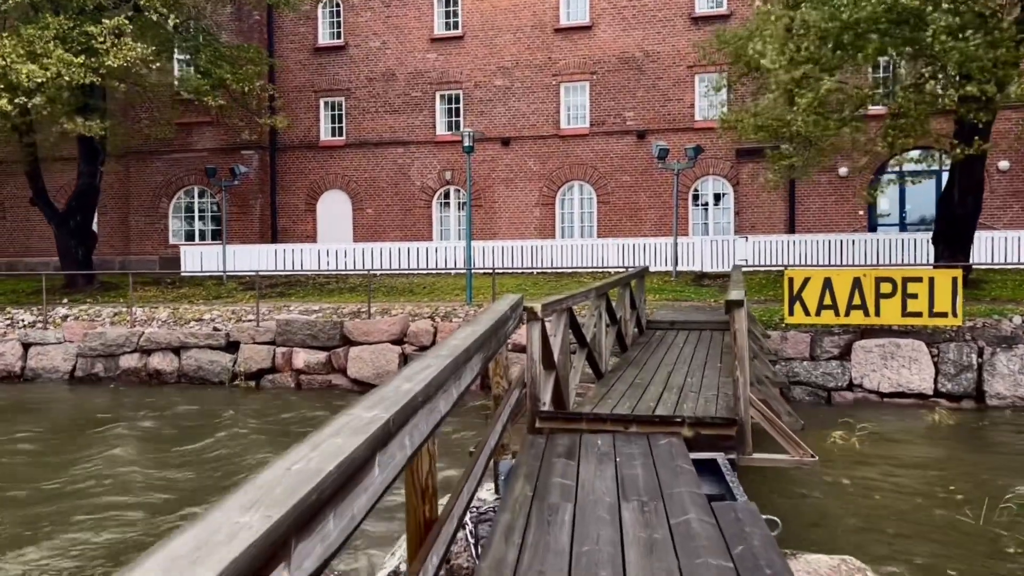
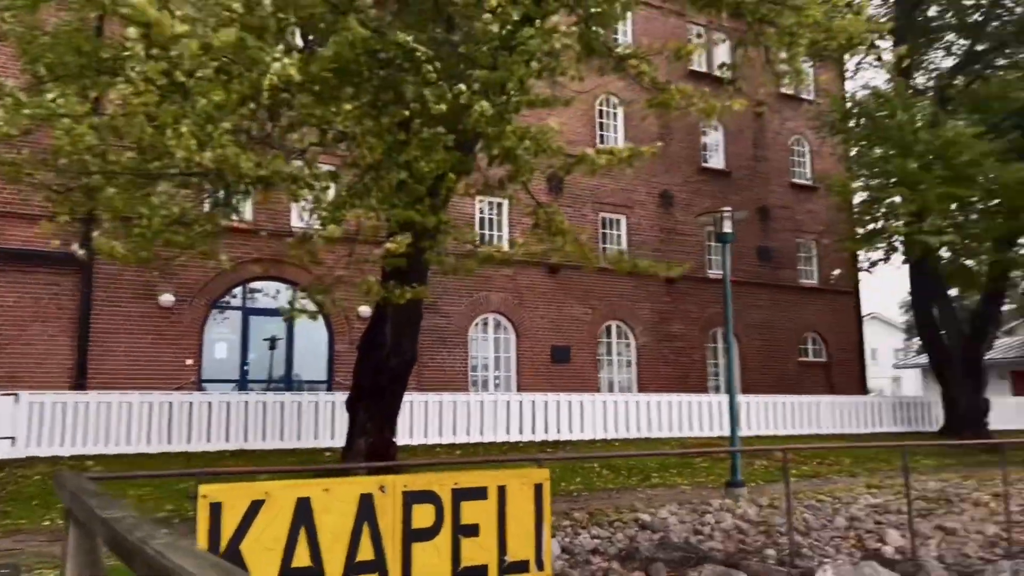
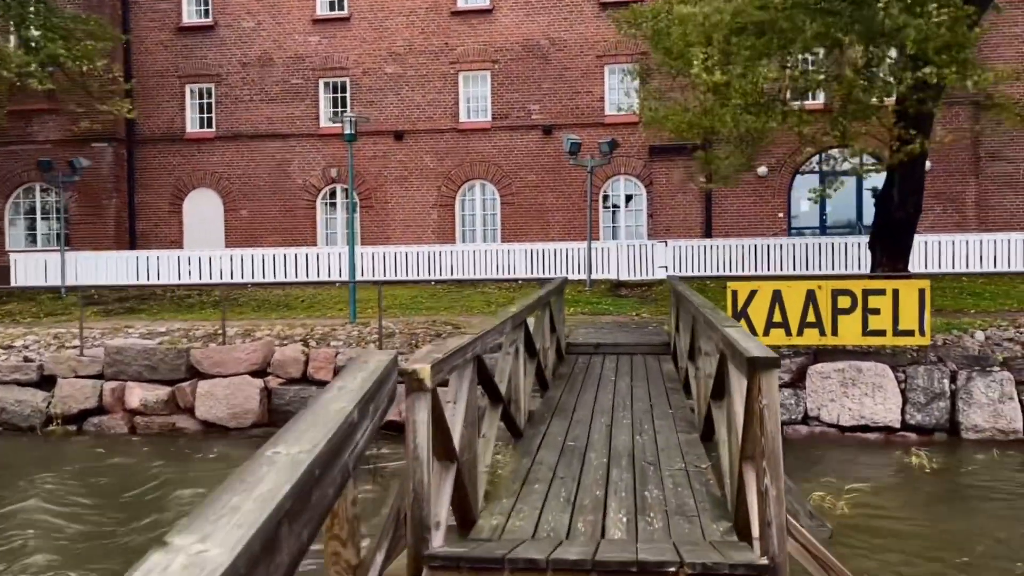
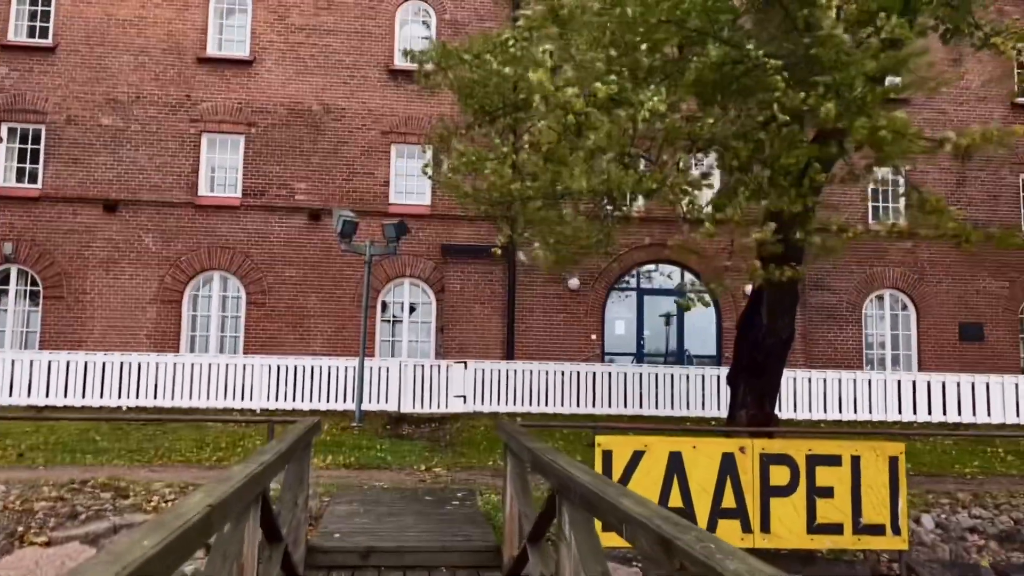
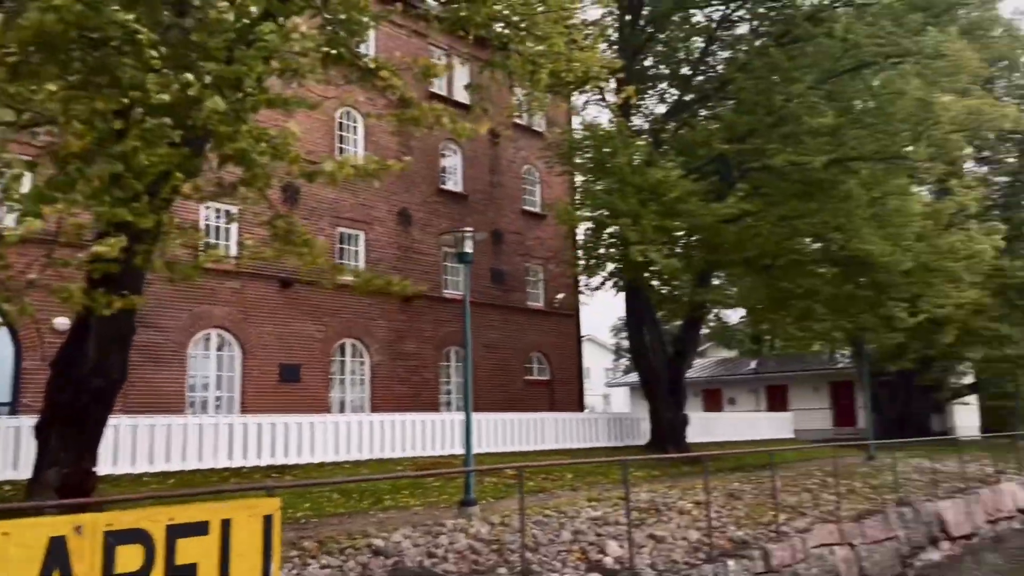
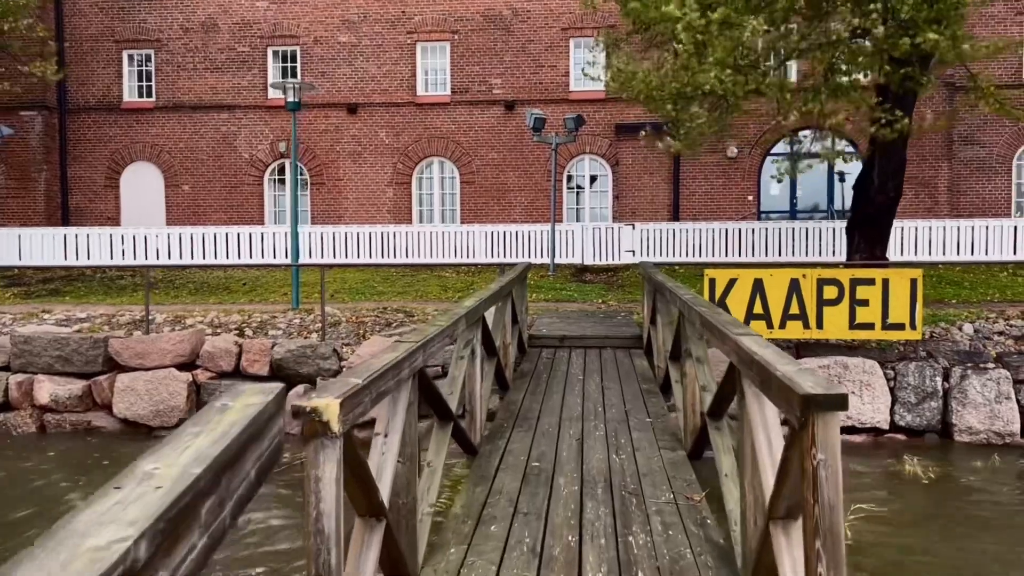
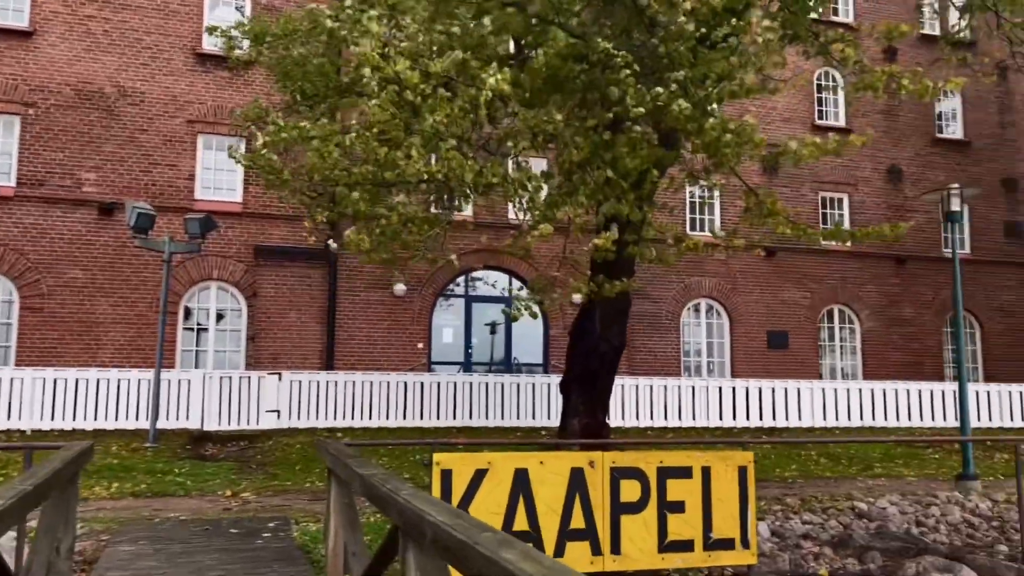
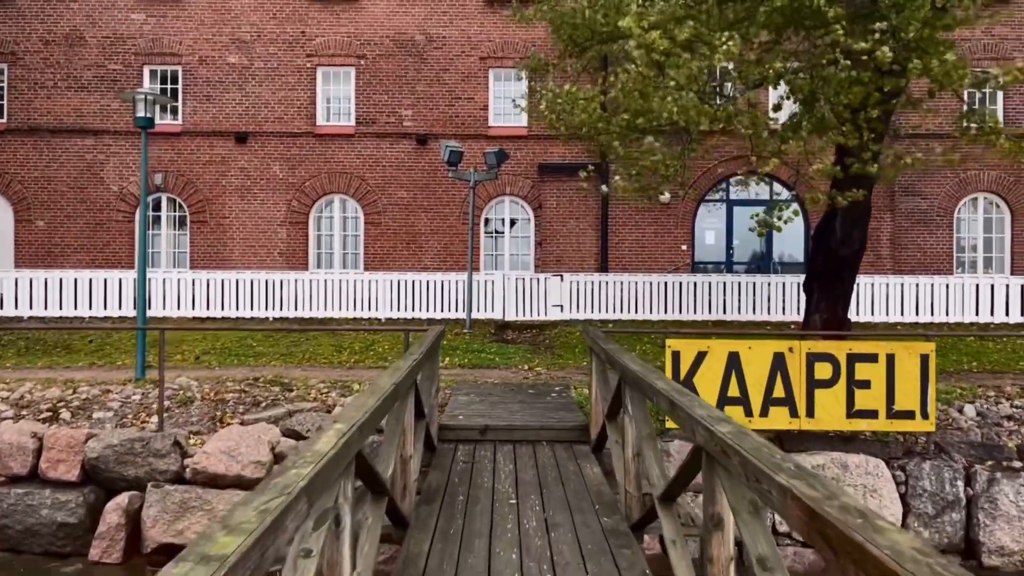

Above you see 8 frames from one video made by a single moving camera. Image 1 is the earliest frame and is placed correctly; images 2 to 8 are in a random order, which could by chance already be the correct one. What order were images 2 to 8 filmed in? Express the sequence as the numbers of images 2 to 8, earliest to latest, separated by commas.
3, 6, 8, 4, 7, 2, 5
